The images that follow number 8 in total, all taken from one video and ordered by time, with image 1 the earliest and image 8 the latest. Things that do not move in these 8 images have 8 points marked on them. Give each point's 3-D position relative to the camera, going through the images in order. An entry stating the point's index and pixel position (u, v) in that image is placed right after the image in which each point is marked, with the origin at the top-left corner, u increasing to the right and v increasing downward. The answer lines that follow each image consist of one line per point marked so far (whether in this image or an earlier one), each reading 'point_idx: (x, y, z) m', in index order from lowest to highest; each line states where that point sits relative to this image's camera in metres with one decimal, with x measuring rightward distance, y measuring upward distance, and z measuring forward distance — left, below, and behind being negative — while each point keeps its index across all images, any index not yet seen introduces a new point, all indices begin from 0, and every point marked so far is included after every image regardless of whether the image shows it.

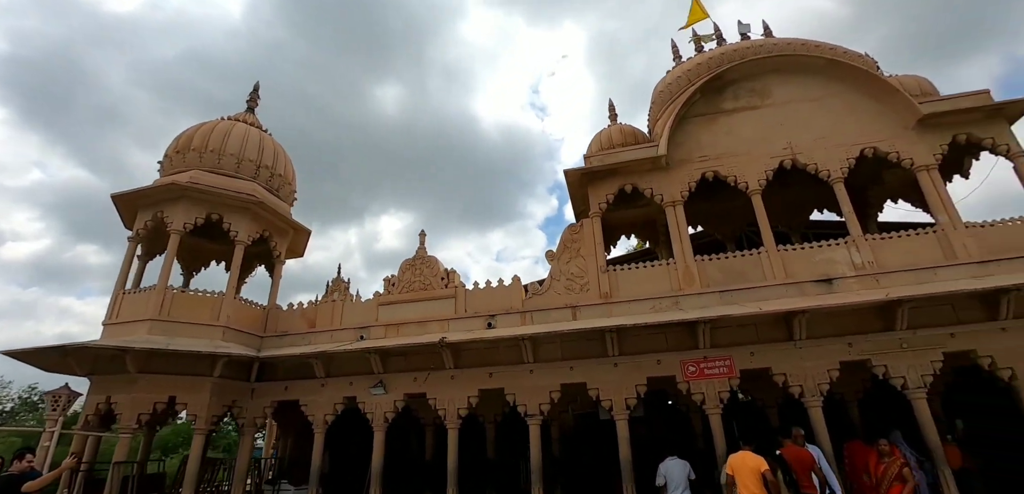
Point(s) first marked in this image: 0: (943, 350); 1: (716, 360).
0: (+6.6, -1.6, +7.4) m
1: (+3.2, -1.8, +7.6) m
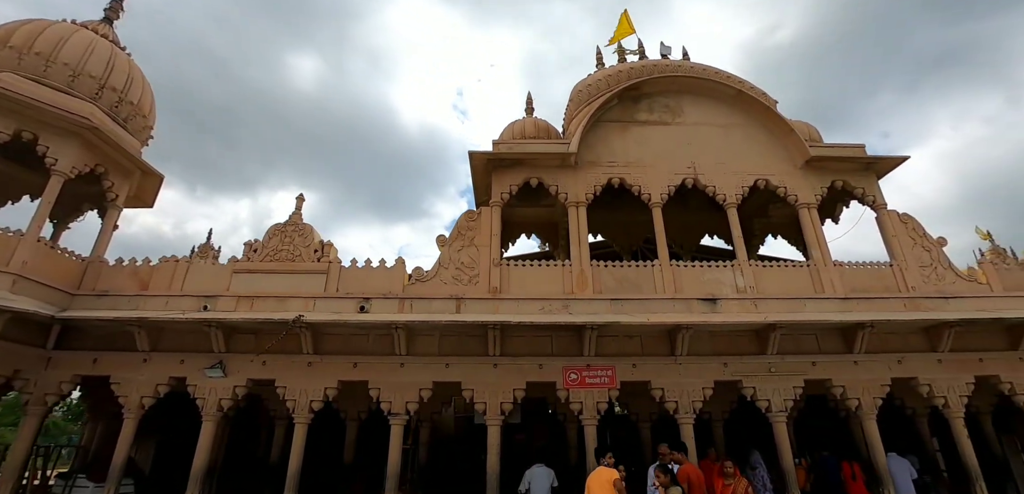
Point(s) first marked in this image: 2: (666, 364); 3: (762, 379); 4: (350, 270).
0: (+4.6, -2.1, +7.7) m
1: (+1.3, -1.8, +7.3) m
2: (+2.4, -1.8, +7.4) m
3: (+3.9, -2.1, +7.6) m
4: (-2.7, -0.4, +8.0) m
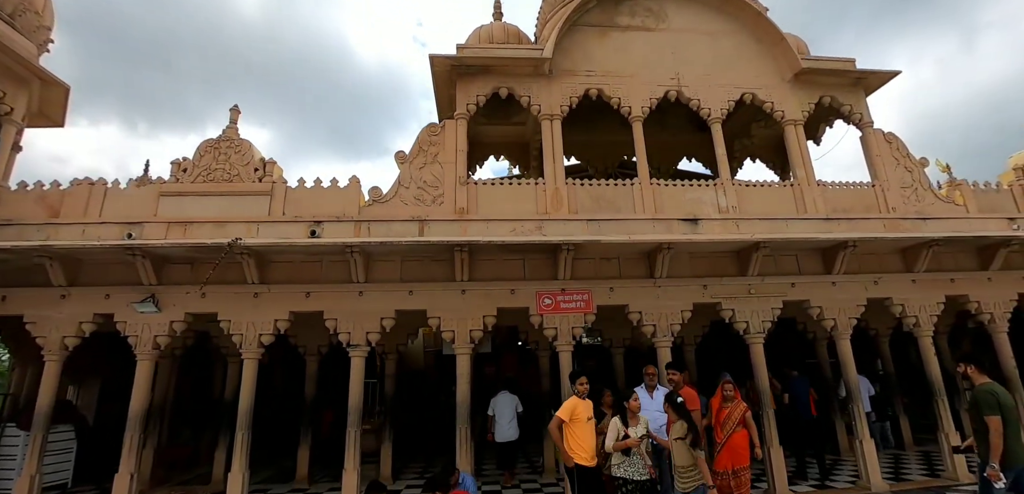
0: (+4.2, -0.8, +7.5) m
1: (+0.9, -0.6, +6.8) m
2: (+1.9, -0.6, +7.0) m
3: (+3.5, -0.8, +7.3) m
4: (-3.2, +0.8, +7.1) m
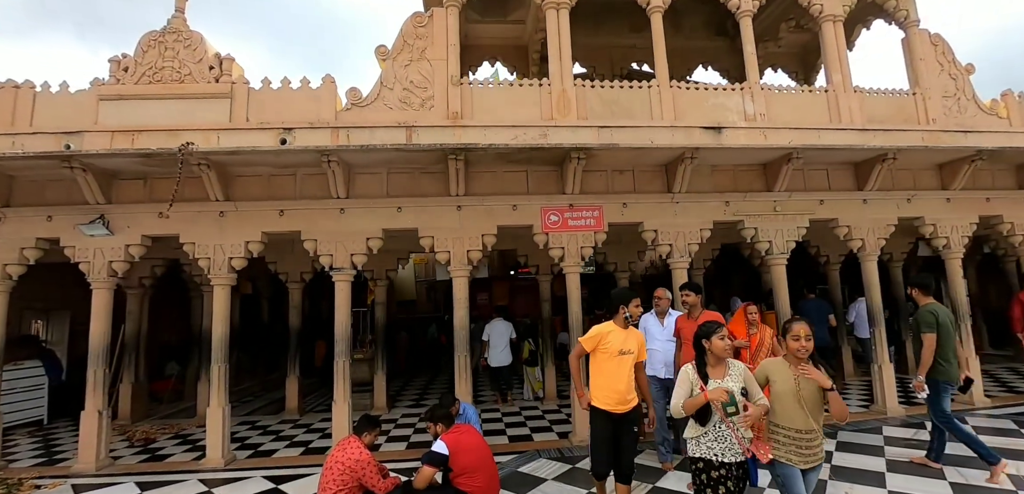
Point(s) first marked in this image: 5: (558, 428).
0: (+4.2, +0.4, +6.8) m
1: (+0.9, +0.5, +6.1) m
2: (+2.0, +0.6, +6.3) m
3: (+3.5, +0.4, +6.6) m
4: (-3.1, +1.9, +6.1) m
5: (+0.6, -2.4, +6.5) m
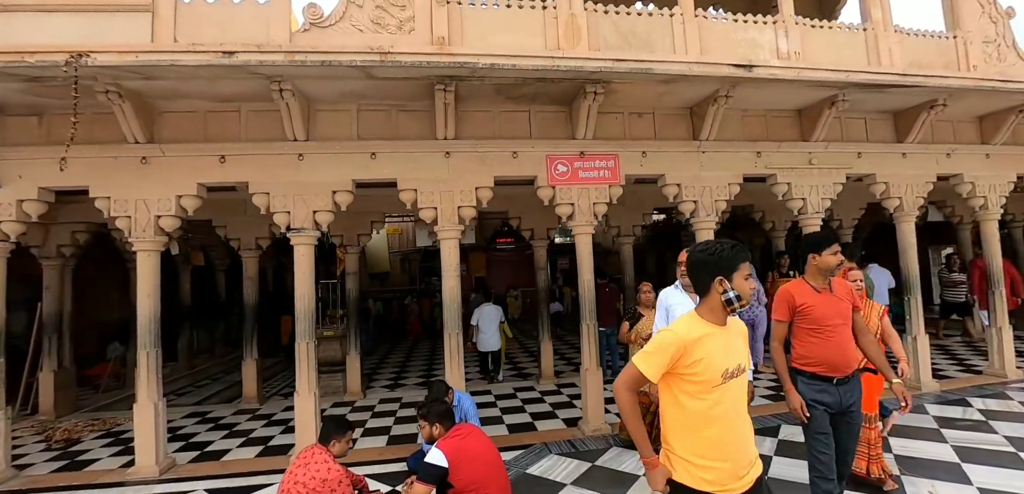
0: (+4.1, +0.9, +6.0) m
1: (+0.9, +0.9, +5.1) m
2: (+1.9, +1.0, +5.4) m
3: (+3.5, +0.9, +5.8) m
4: (-3.2, +2.4, +4.8) m
5: (+0.6, -1.9, +5.6) m
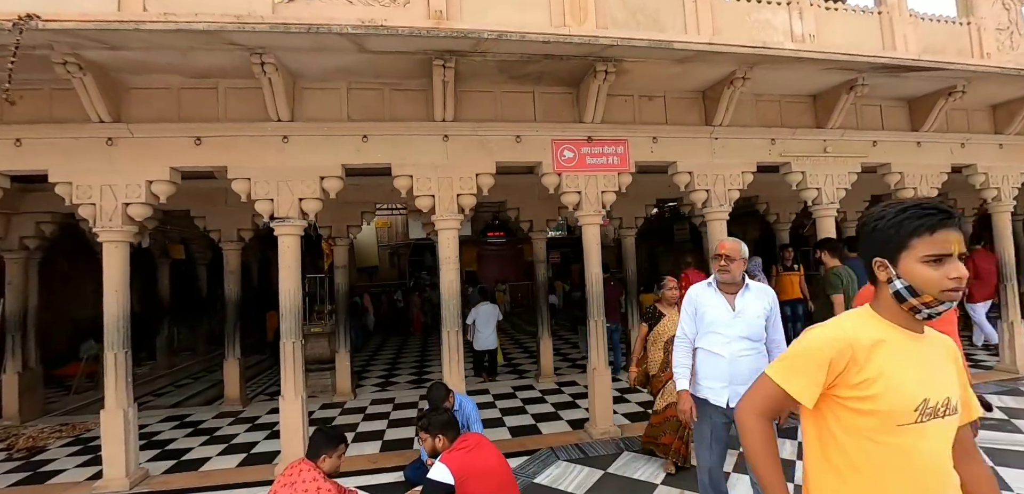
0: (+4.2, +1.0, +5.7) m
1: (+0.9, +1.0, +4.8) m
2: (+1.9, +1.1, +5.1) m
3: (+3.5, +1.0, +5.5) m
4: (-3.1, +2.5, +4.3) m
5: (+0.6, -1.8, +5.3) m
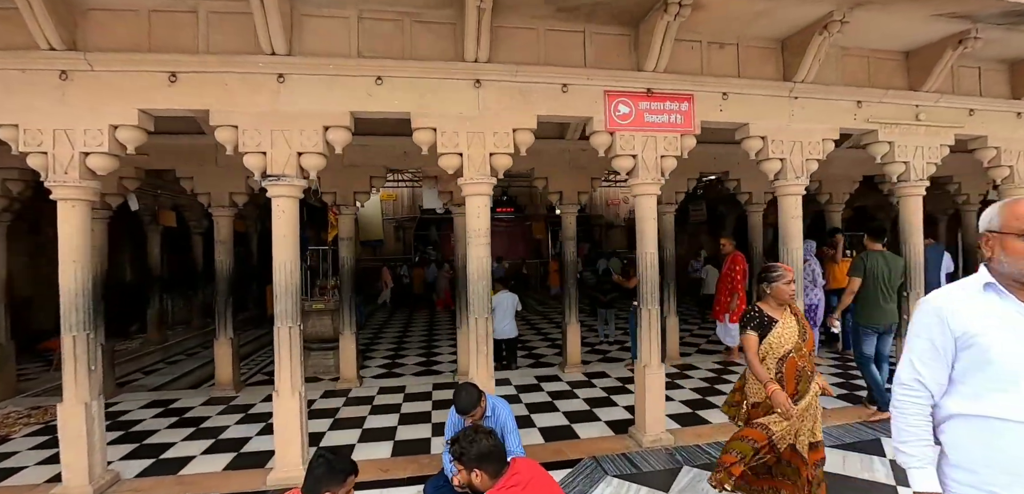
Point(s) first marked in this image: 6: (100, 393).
0: (+4.5, +1.2, +4.9) m
1: (+1.3, +1.2, +3.9) m
2: (+2.3, +1.3, +4.2) m
3: (+3.8, +1.1, +4.7) m
4: (-2.7, +2.7, +3.5) m
5: (+0.9, -1.6, +4.6) m
6: (-2.9, -1.0, +3.4) m
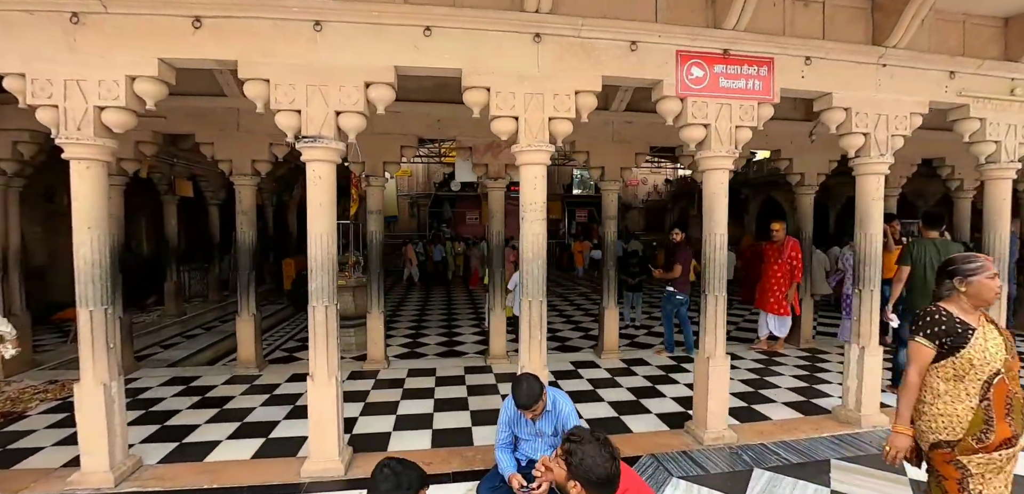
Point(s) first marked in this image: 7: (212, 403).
0: (+4.9, +1.3, +4.4) m
1: (+1.7, +1.3, +3.5) m
2: (+2.7, +1.4, +3.8) m
3: (+4.2, +1.2, +4.2) m
4: (-2.3, +3.0, +3.0) m
5: (+1.3, -1.4, +4.3) m
6: (-2.6, -0.8, +3.1) m
7: (-2.7, -1.4, +4.4) m
